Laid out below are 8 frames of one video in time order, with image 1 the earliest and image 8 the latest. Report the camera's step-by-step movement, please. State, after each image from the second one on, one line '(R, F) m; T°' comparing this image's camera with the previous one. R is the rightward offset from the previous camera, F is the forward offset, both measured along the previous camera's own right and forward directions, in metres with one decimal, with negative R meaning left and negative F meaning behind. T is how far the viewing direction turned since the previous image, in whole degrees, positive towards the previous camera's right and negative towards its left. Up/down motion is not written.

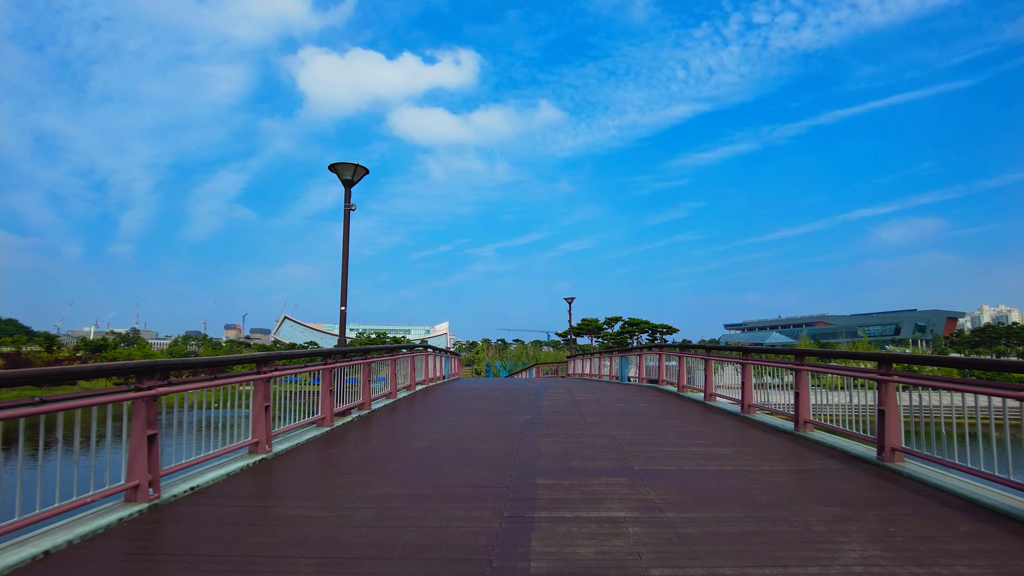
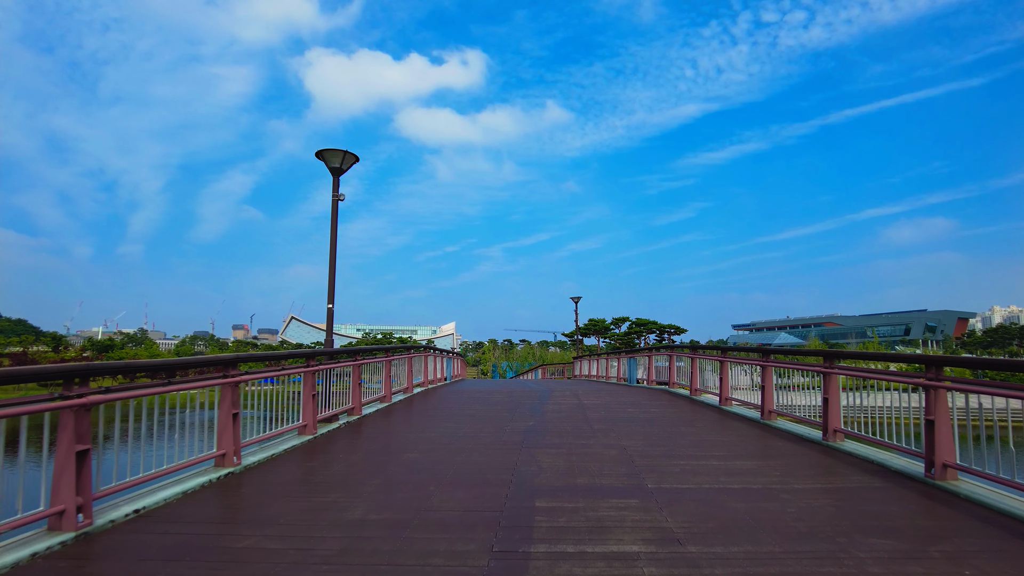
(+0.1, +0.5) m; -1°
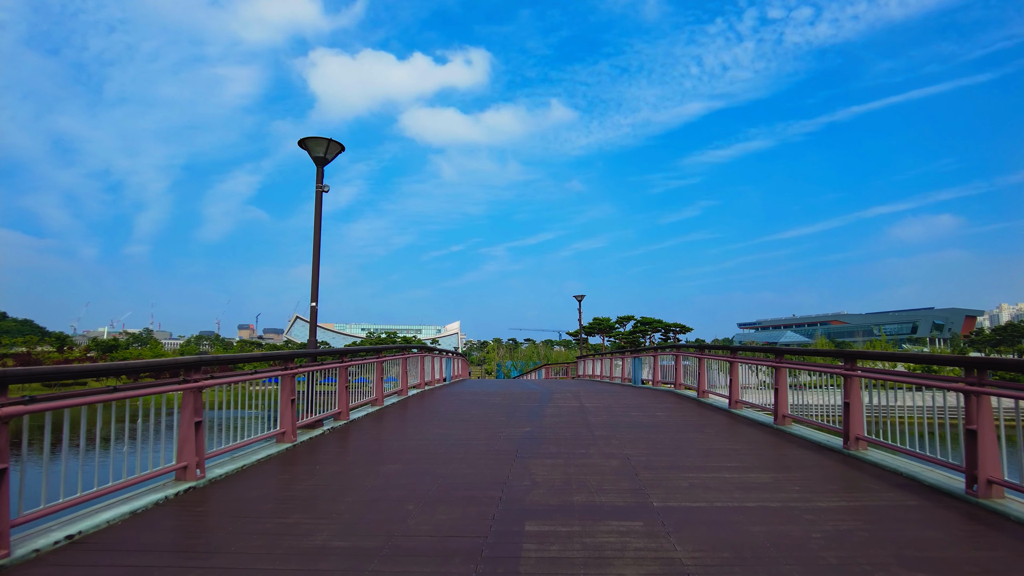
(+0.1, +0.4) m; -1°
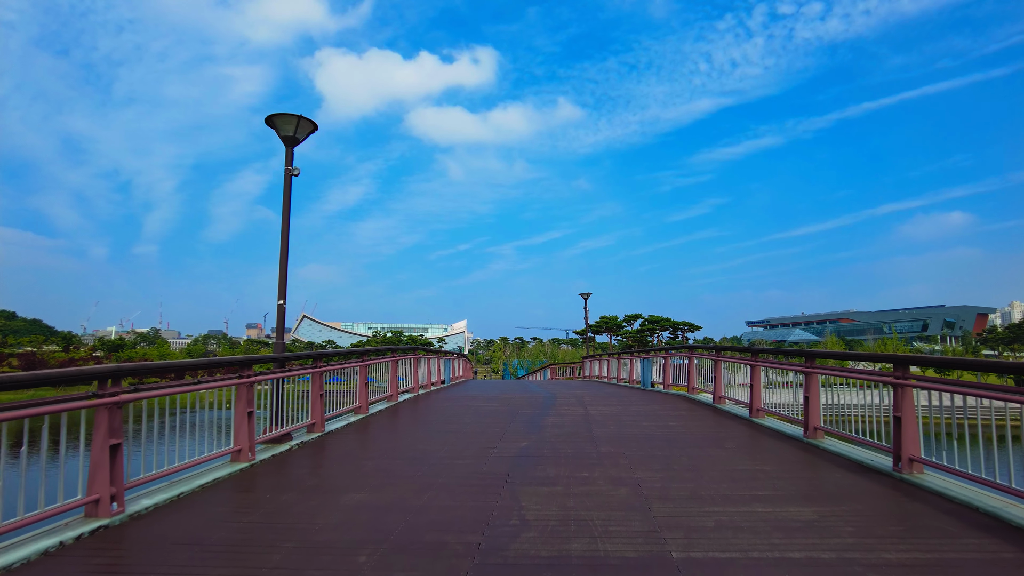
(+0.1, +0.8) m; -1°
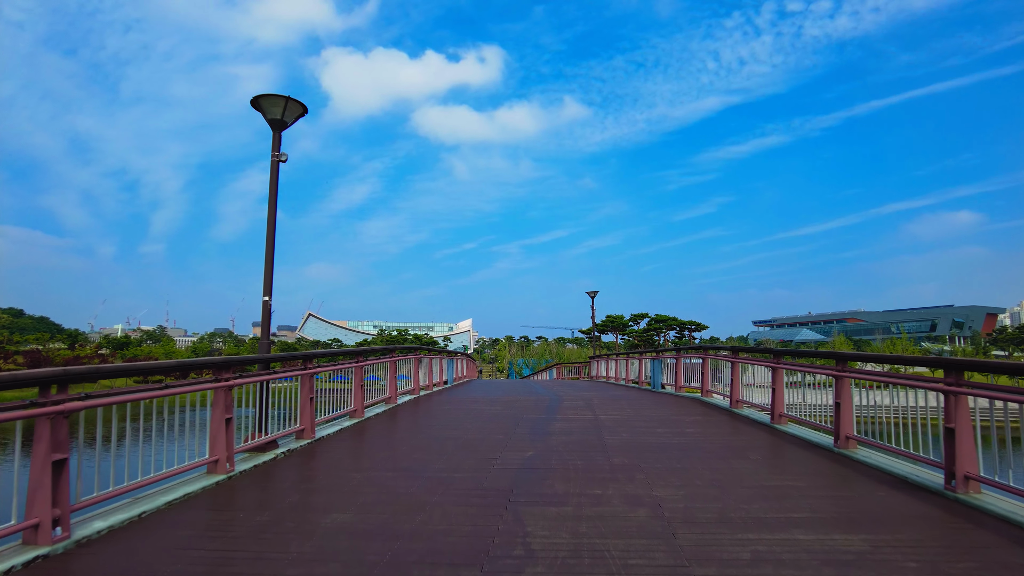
(0.0, +0.5) m; -1°
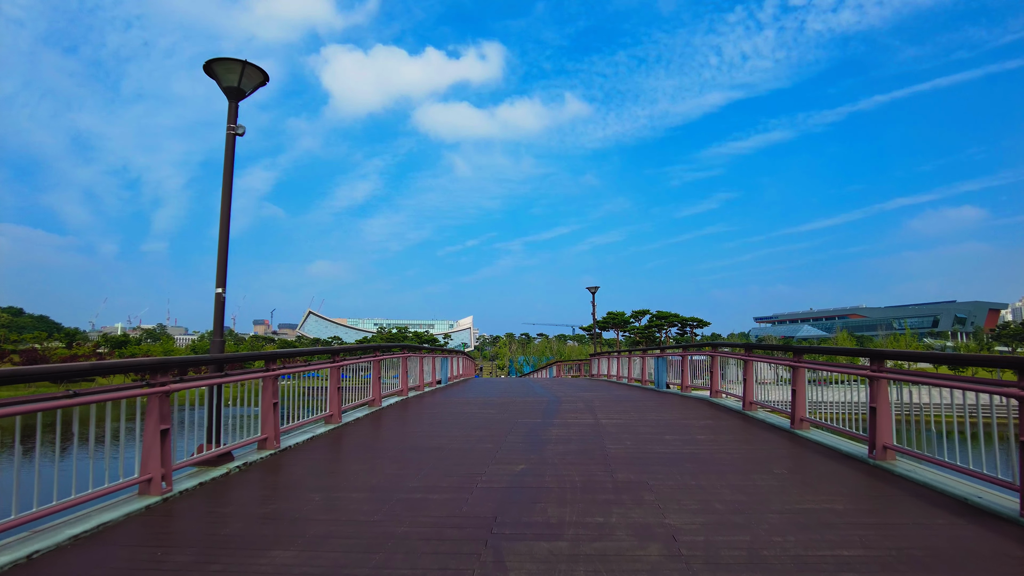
(+0.1, +0.7) m; 0°
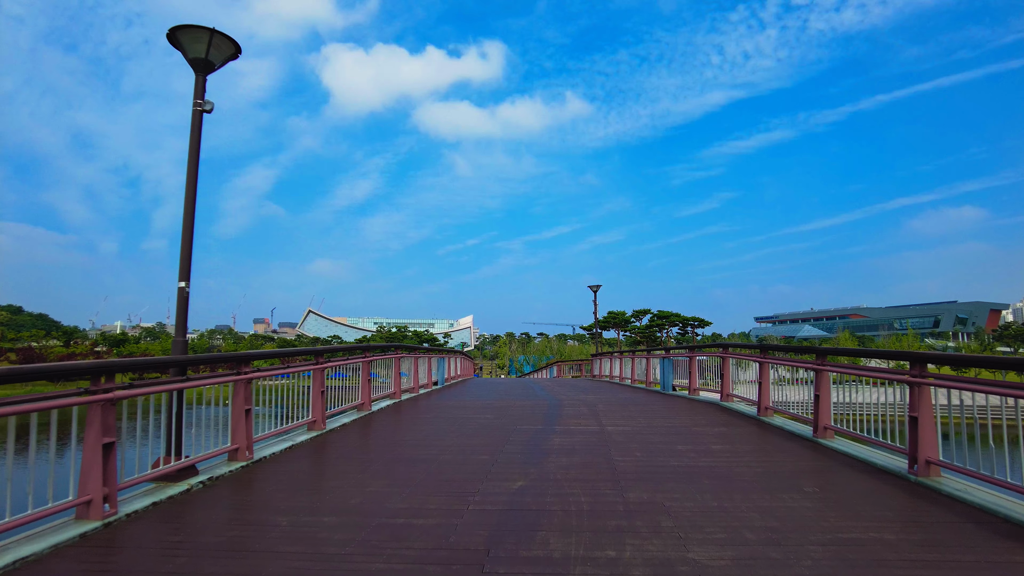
(0.0, +0.5) m; 0°
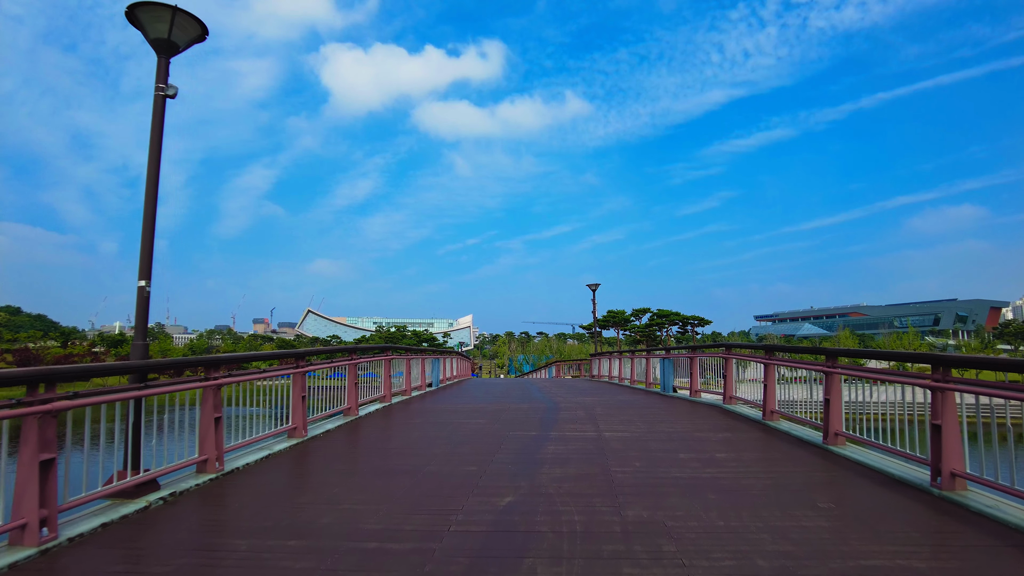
(+0.1, +0.3) m; 0°
